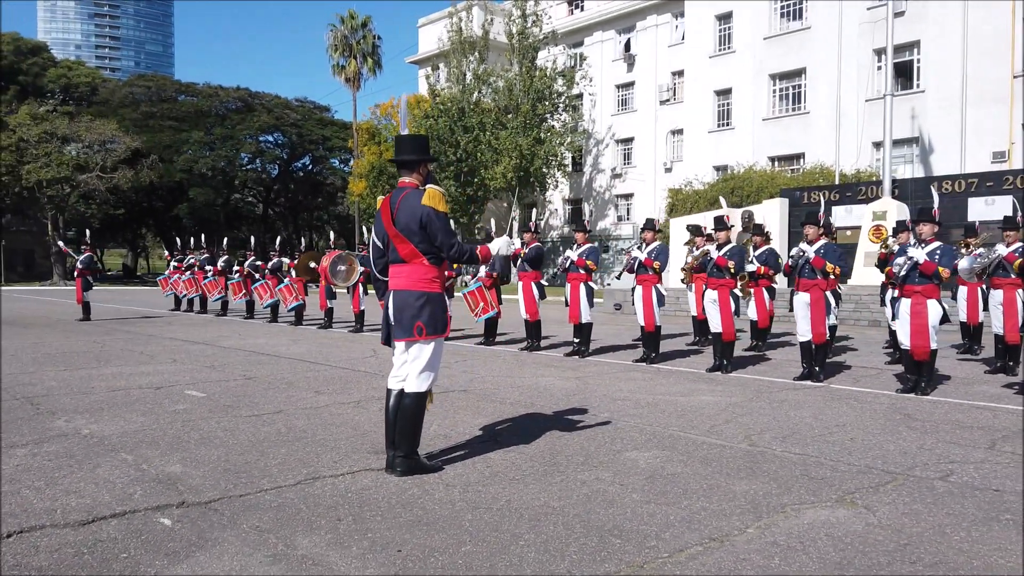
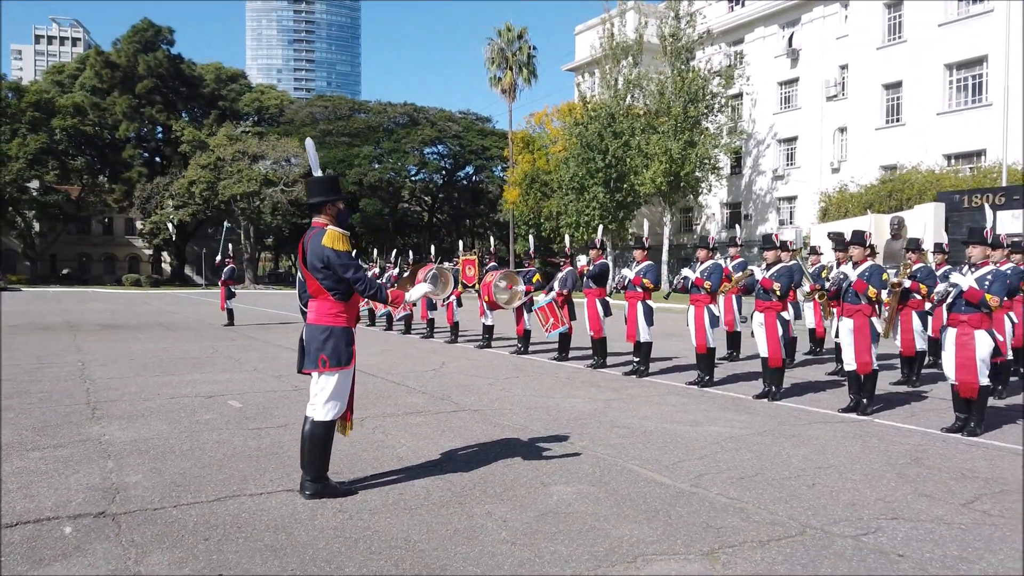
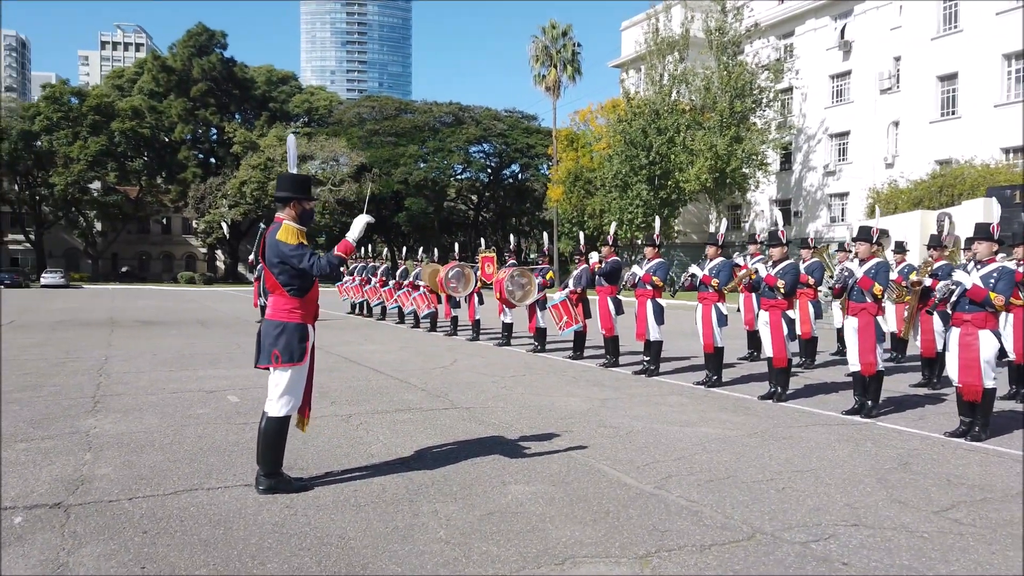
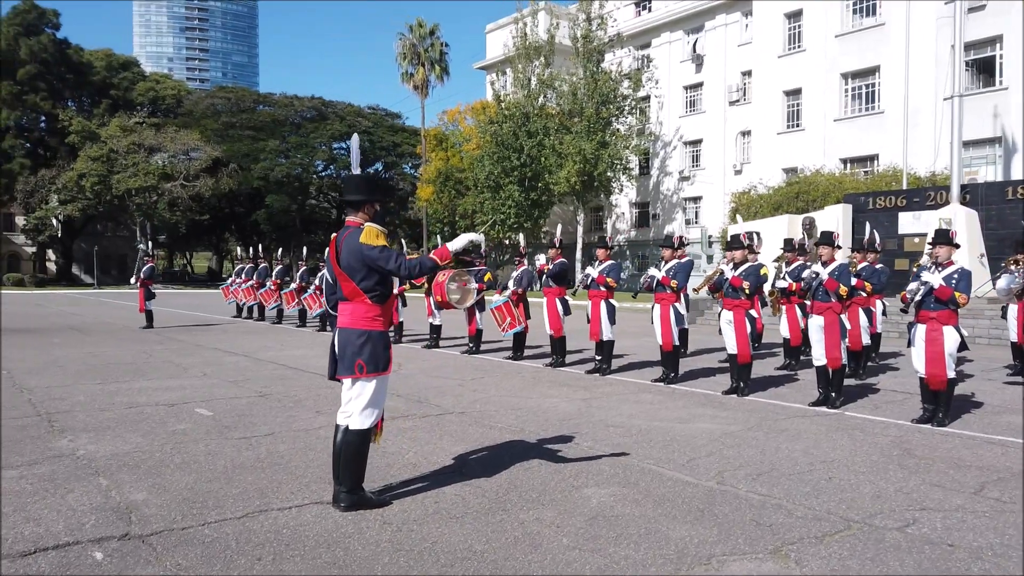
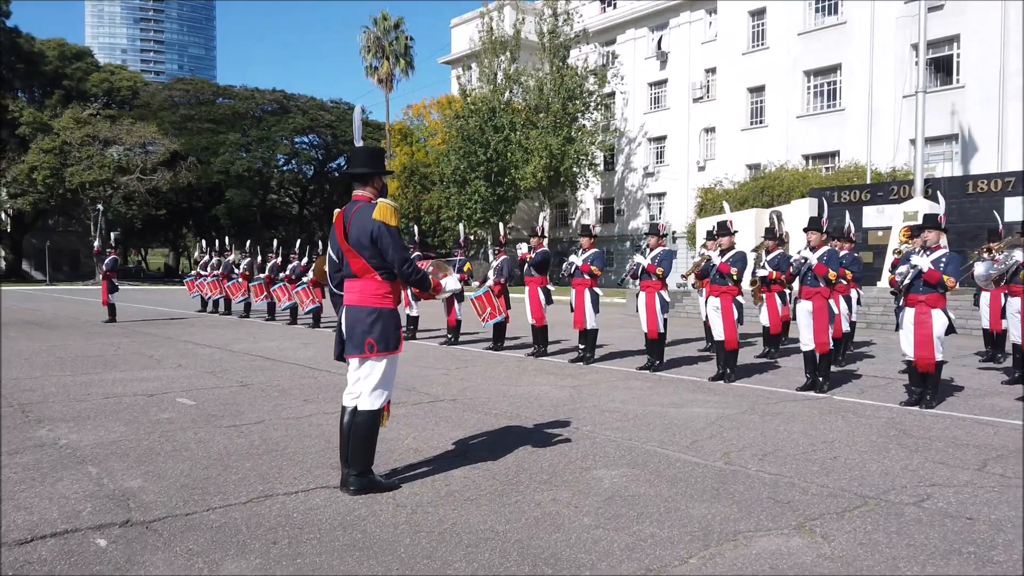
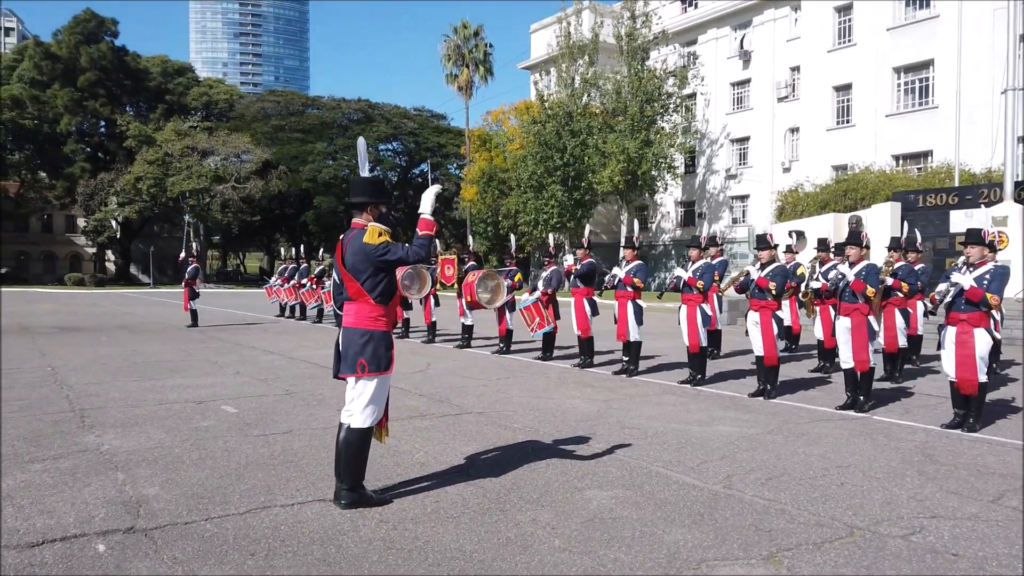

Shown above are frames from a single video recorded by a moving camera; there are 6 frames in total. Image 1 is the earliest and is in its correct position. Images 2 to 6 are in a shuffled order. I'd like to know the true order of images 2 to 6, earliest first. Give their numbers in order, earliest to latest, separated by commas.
5, 4, 6, 2, 3
